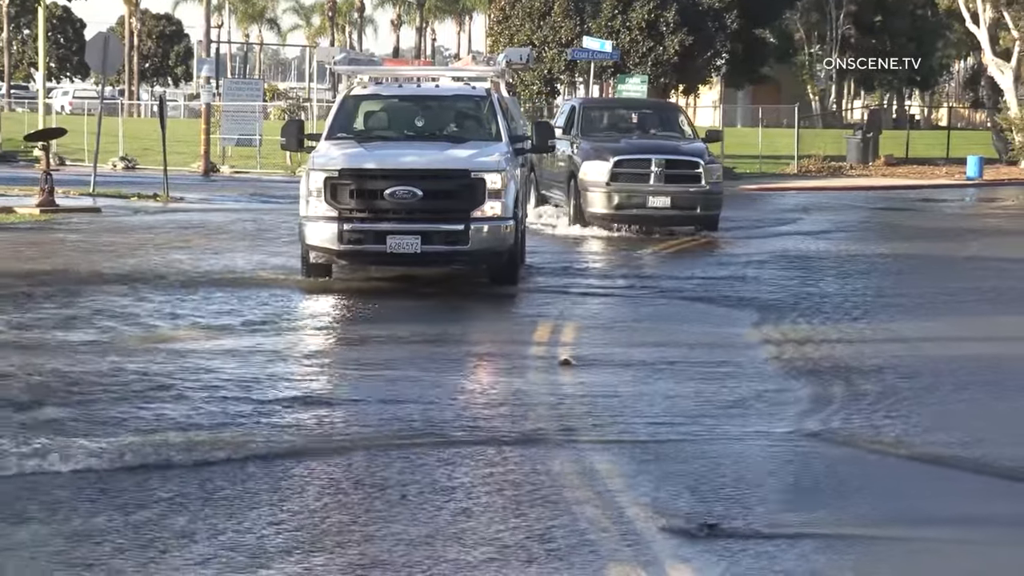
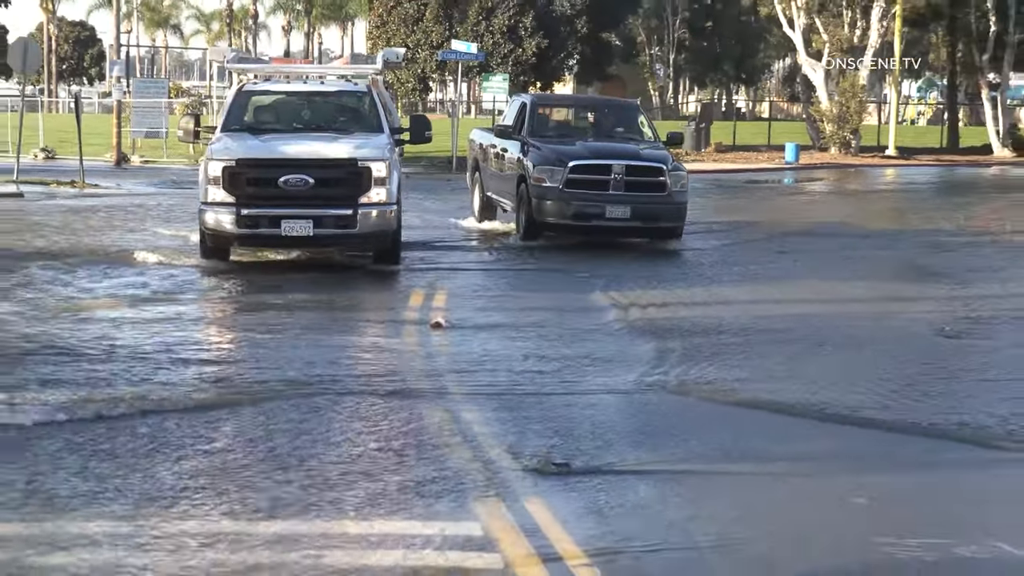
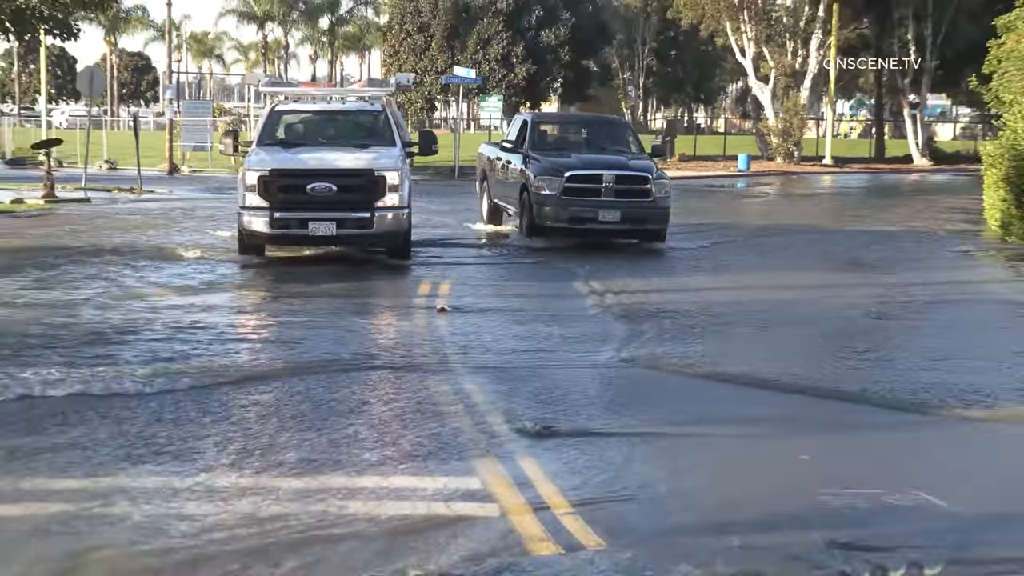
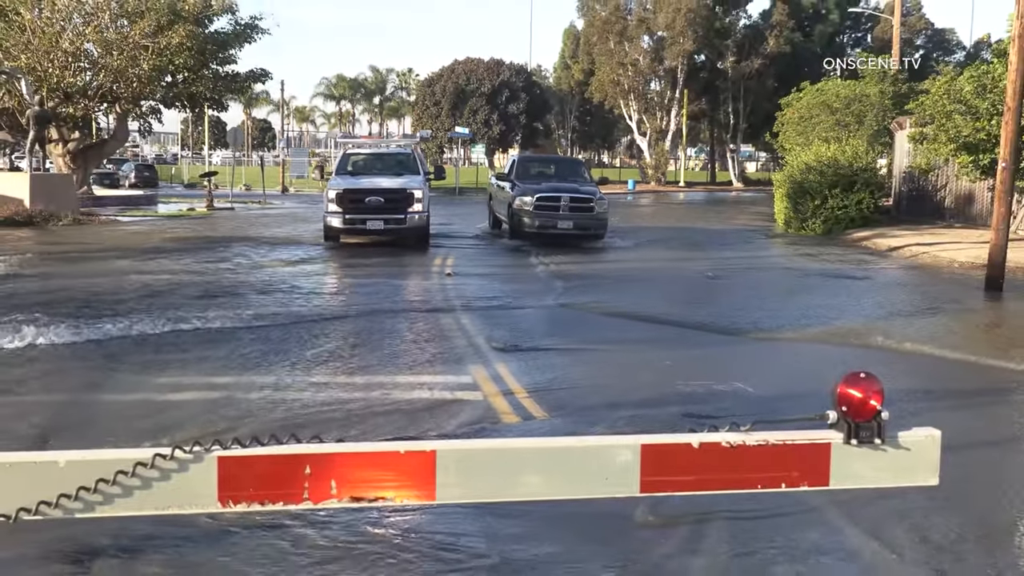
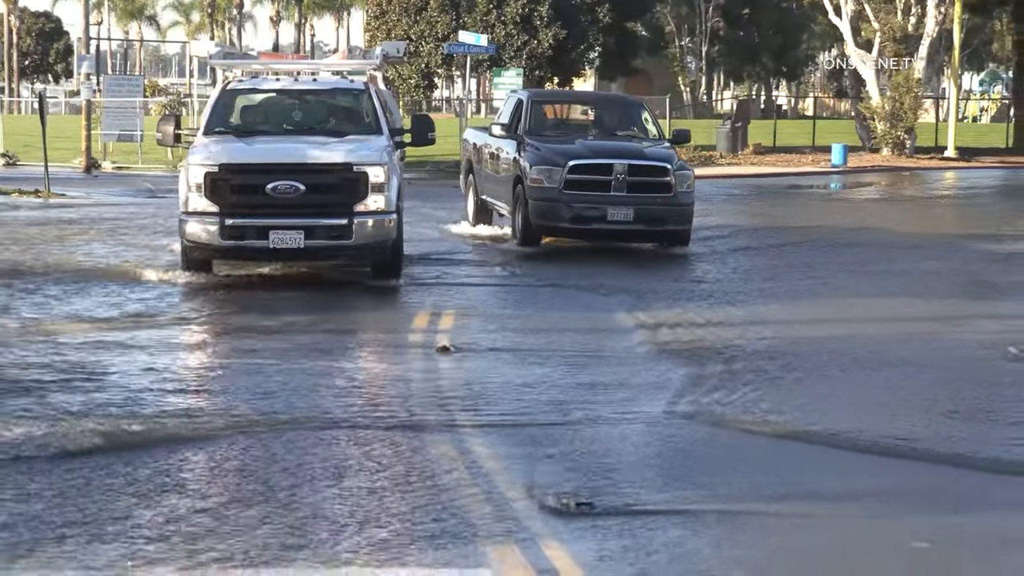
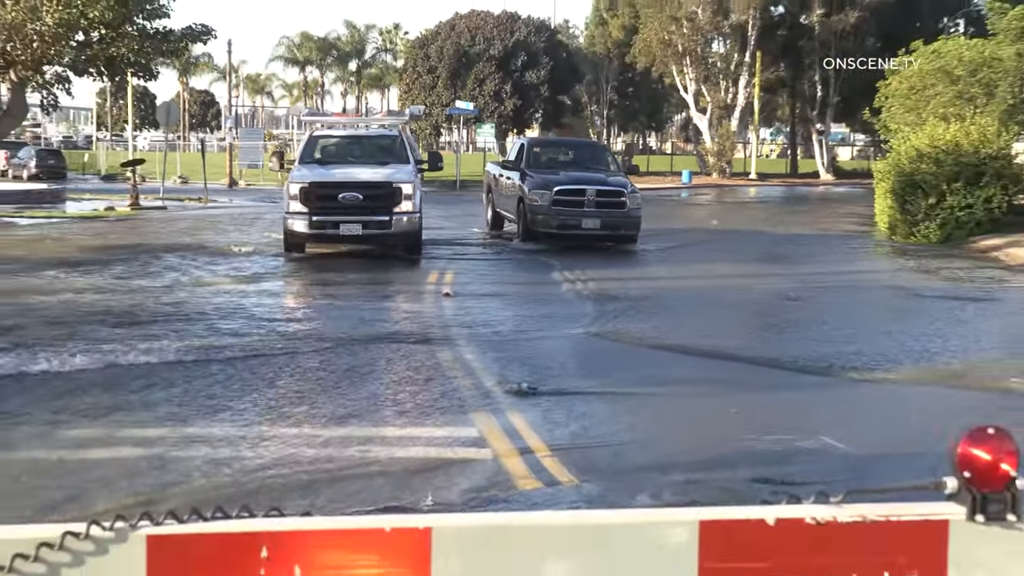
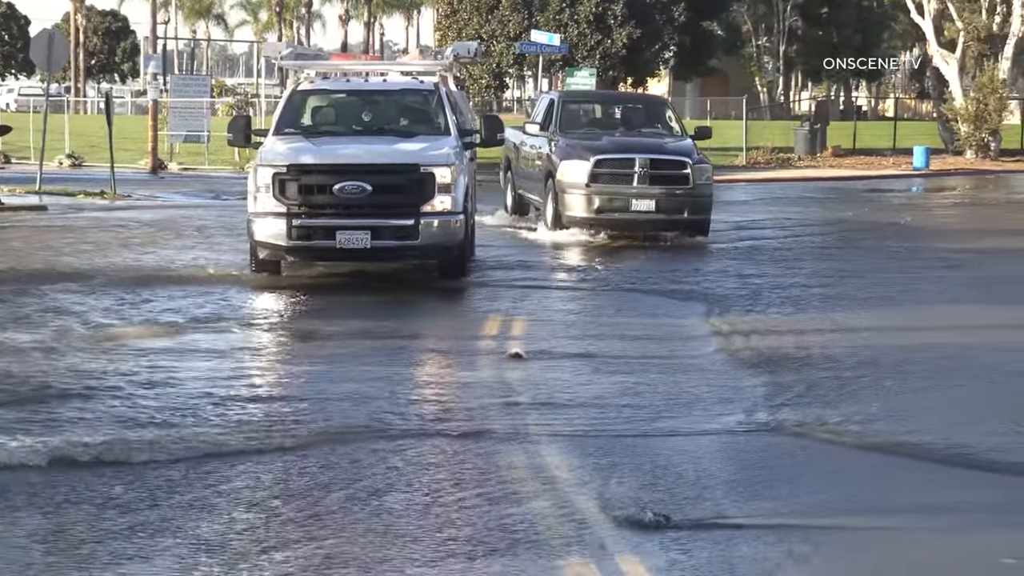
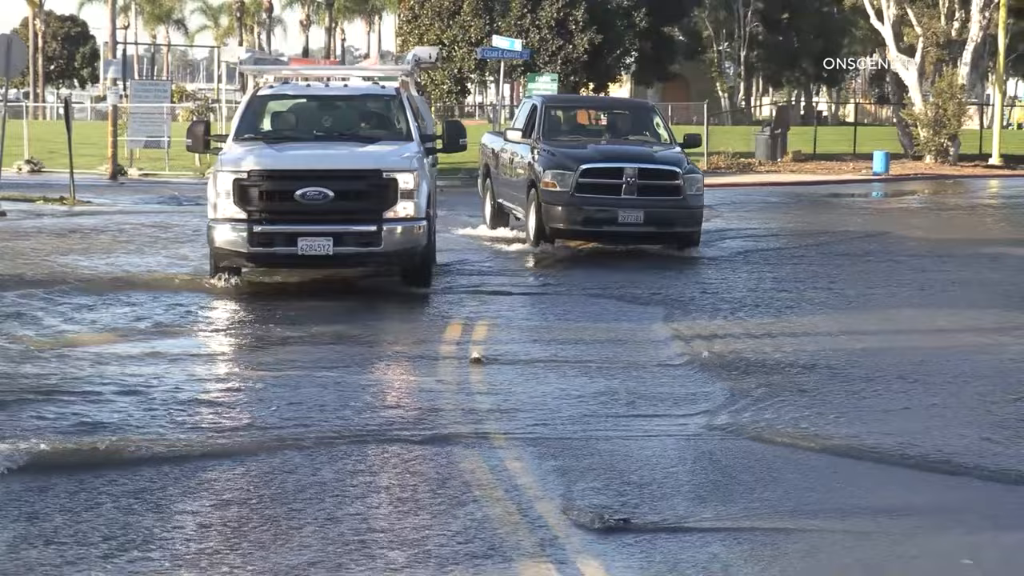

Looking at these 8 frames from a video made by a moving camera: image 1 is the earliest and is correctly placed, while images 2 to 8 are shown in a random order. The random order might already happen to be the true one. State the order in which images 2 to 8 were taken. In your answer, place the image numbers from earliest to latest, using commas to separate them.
7, 8, 5, 2, 3, 6, 4
